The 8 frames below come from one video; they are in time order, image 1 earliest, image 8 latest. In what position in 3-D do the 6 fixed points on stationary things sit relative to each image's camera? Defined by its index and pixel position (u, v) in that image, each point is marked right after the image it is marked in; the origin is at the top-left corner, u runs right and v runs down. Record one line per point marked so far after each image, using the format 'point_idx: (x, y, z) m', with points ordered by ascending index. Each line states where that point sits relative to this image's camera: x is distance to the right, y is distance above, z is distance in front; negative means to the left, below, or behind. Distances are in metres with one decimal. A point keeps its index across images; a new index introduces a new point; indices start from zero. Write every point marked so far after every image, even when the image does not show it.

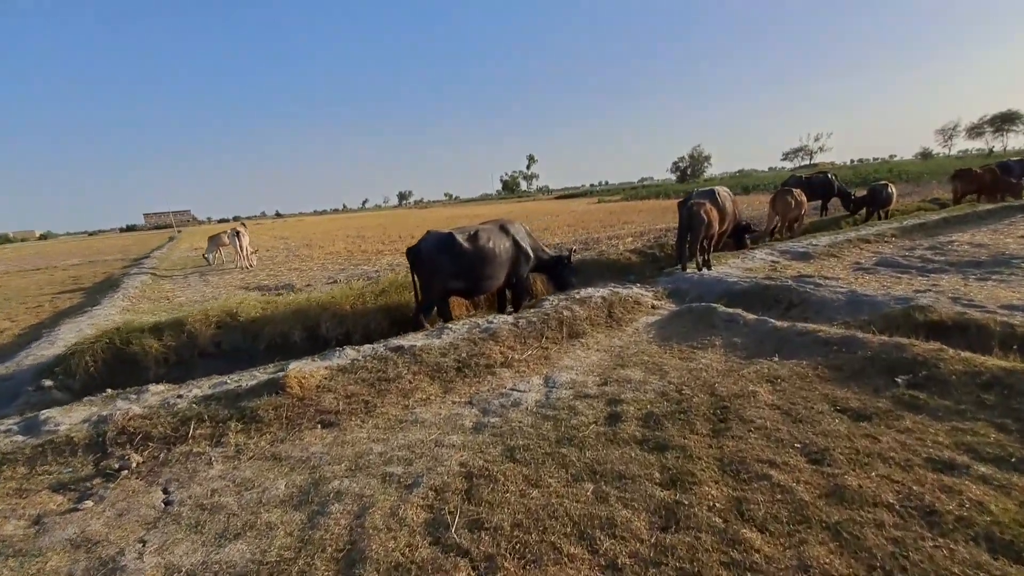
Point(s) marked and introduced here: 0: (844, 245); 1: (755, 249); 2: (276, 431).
0: (+8.9, +1.1, +14.2) m
1: (+6.7, +1.0, +14.5) m
2: (-2.6, -1.6, +5.7) m
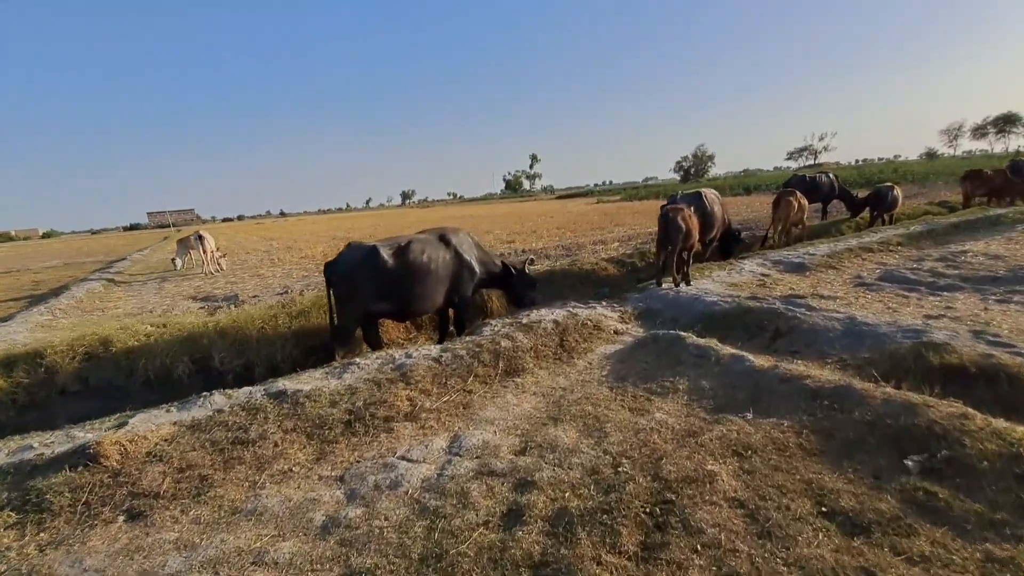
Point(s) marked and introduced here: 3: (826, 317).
0: (+8.0, +0.7, +12.6) m
1: (+5.7, +0.7, +12.9) m
2: (-3.6, -1.9, +4.2) m
3: (+4.5, -0.4, +7.4) m
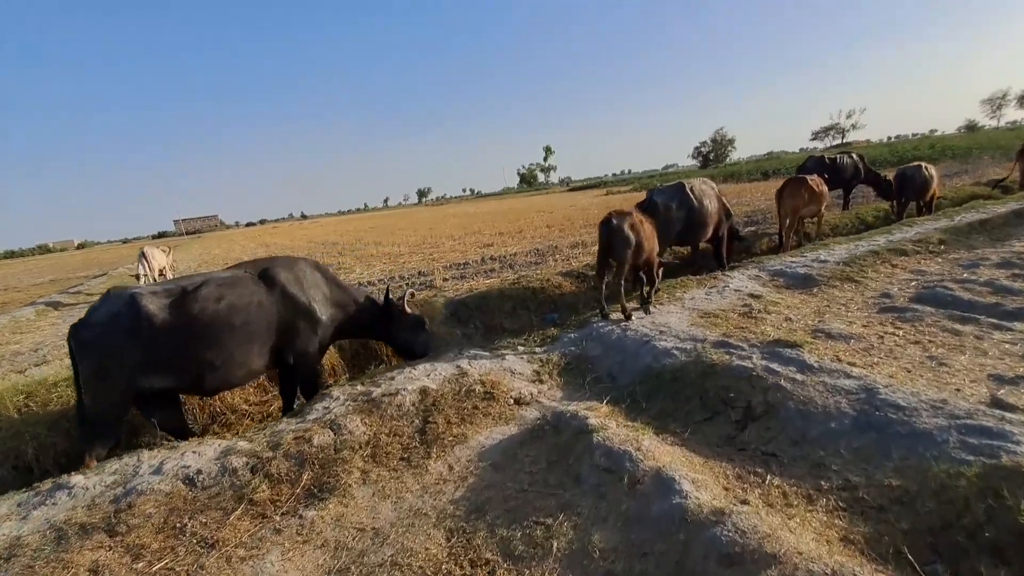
0: (+6.5, +0.5, +9.7) m
1: (+4.3, +0.3, +10.1) m
2: (-5.3, -2.6, +1.8) m
3: (+2.8, -0.9, +4.7) m
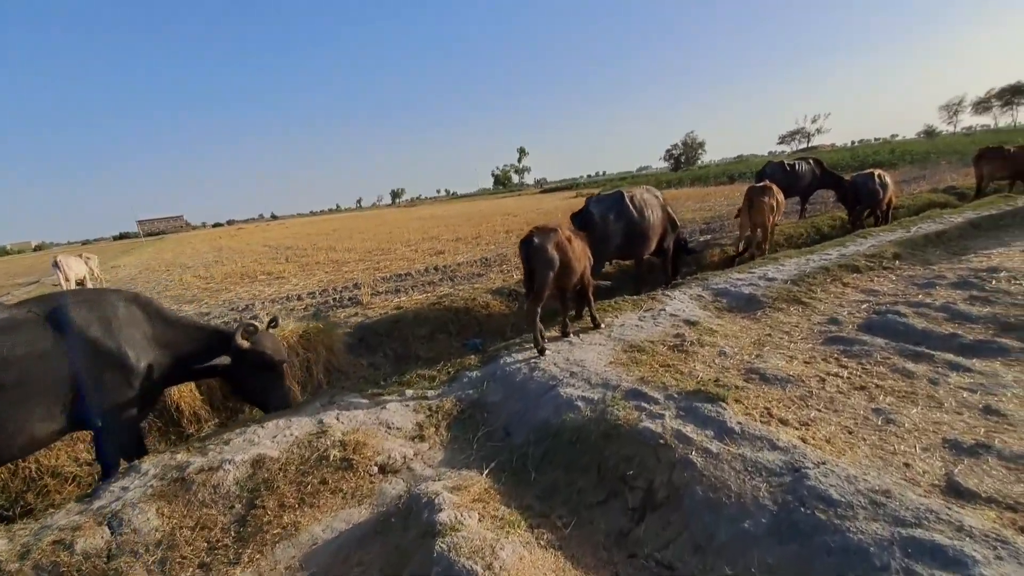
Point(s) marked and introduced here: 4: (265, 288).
0: (+5.1, +0.1, +8.8) m
1: (+2.9, 0.0, +9.1) m
2: (-6.3, -3.0, +0.4) m
3: (+1.7, -1.2, +3.7) m
4: (-8.4, 0.0, +17.9) m
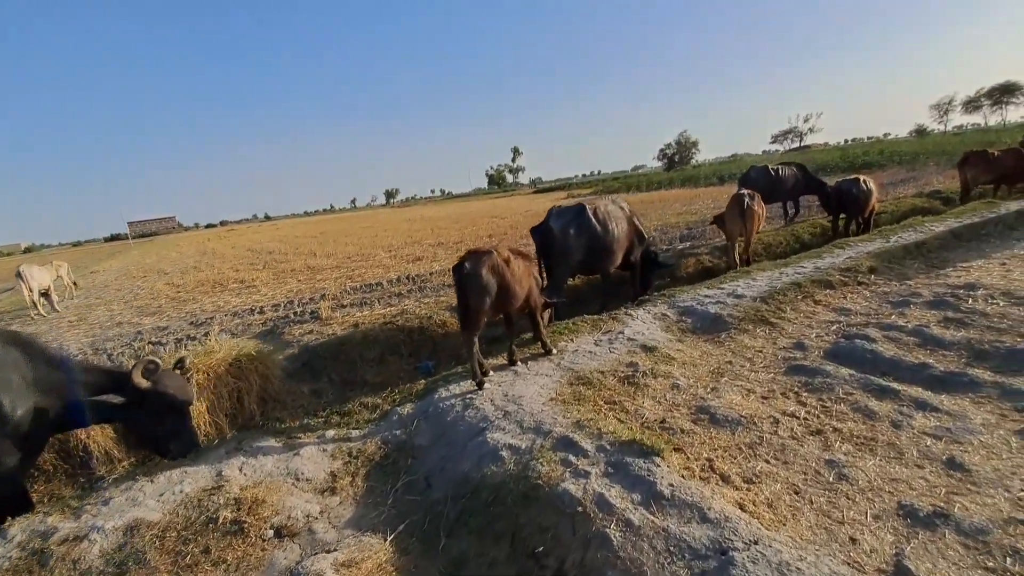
0: (+4.4, -0.2, +8.4) m
1: (+2.1, -0.3, +8.7) m
2: (-7.0, -3.4, -0.1) m
3: (+1.0, -1.5, +3.2) m
4: (-9.2, -0.3, +17.3) m
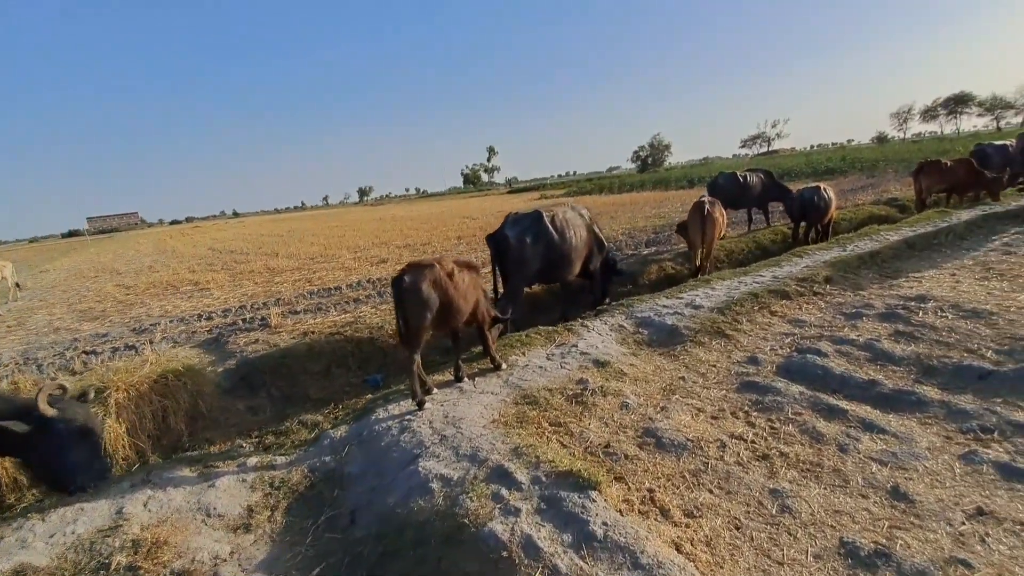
0: (+3.7, -0.3, +8.3) m
1: (+1.4, -0.5, +8.5) m
2: (-7.3, -3.5, -0.7) m
3: (+0.5, -1.7, +3.0) m
4: (-10.4, -0.4, +16.5) m
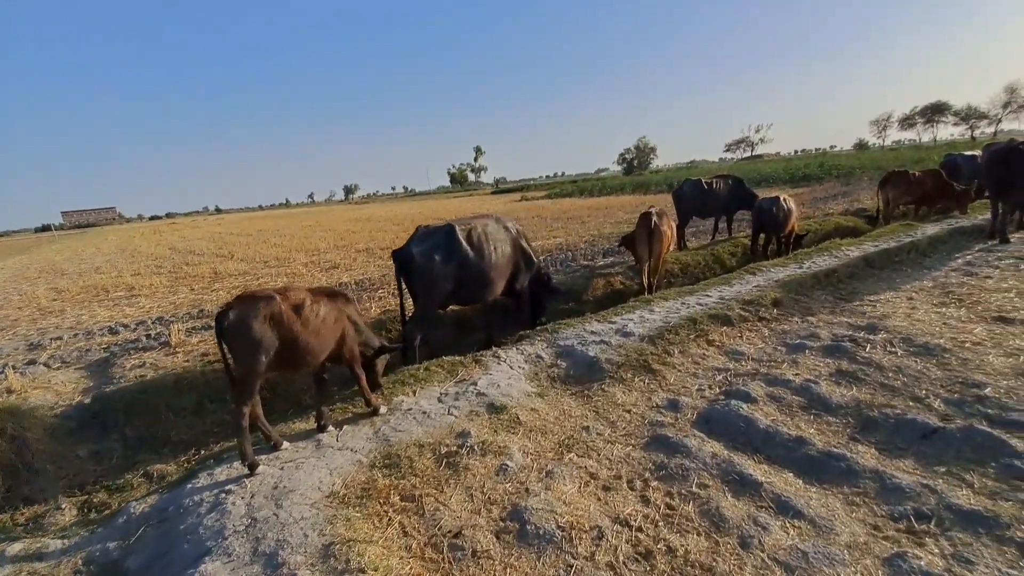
0: (+2.3, -0.7, +7.4) m
1: (+0.1, -0.8, +7.5) m
2: (-8.4, -3.7, -1.9) m
3: (-0.7, -2.0, +2.0) m
4: (-11.9, -0.7, +15.3) m
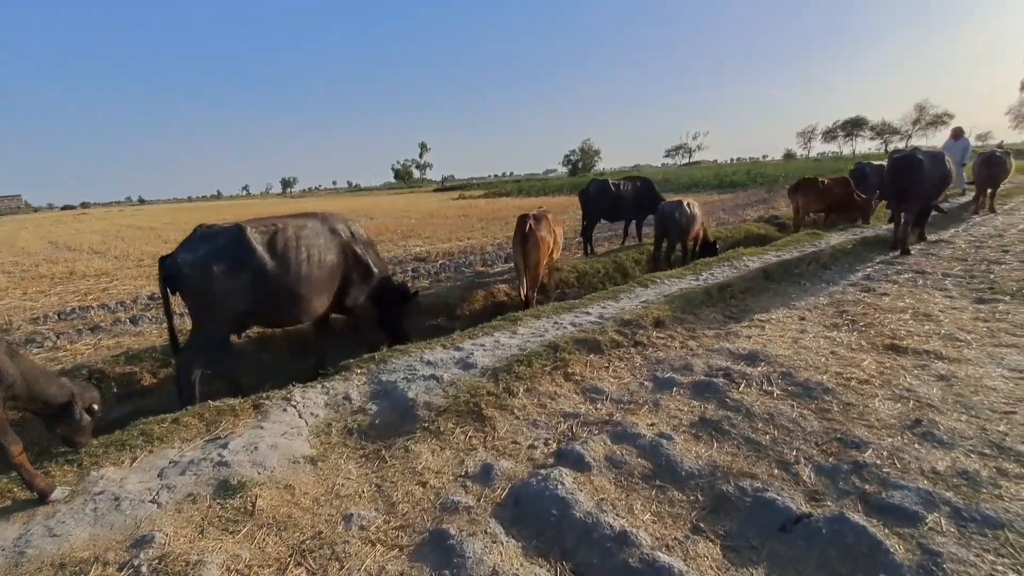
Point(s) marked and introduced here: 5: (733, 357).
0: (+0.2, -0.9, +6.0) m
1: (-2.1, -1.1, +5.9) m
2: (-9.6, -3.9, -4.3) m
3: (-2.3, -2.2, +0.3) m
4: (-14.8, -0.8, +12.4) m
5: (+2.6, -0.8, +6.2) m
